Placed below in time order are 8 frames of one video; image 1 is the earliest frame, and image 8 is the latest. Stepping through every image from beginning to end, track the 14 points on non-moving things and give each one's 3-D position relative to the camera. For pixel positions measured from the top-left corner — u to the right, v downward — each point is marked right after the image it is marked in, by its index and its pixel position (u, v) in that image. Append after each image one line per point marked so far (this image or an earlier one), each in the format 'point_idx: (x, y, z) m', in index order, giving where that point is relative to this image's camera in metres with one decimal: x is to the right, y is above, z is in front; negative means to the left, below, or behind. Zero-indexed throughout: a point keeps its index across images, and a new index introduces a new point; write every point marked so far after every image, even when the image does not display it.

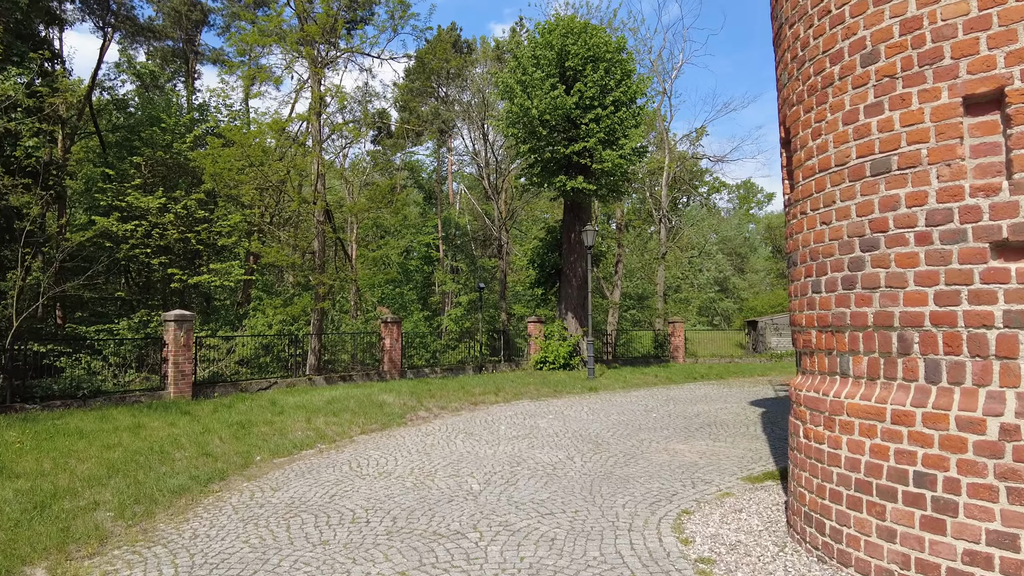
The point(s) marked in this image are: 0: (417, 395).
0: (-2.1, -2.4, +12.7) m
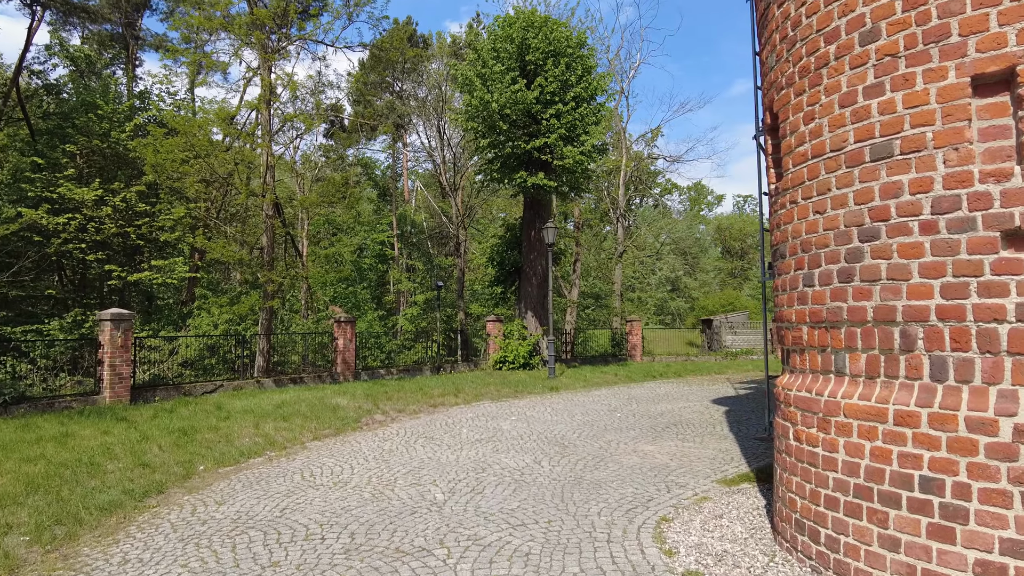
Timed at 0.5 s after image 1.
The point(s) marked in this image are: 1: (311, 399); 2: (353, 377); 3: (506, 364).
0: (-2.9, -2.3, +12.2) m
1: (-4.0, -2.2, +11.6) m
2: (-4.5, -2.5, +16.3) m
3: (-0.2, -2.3, +17.5) m
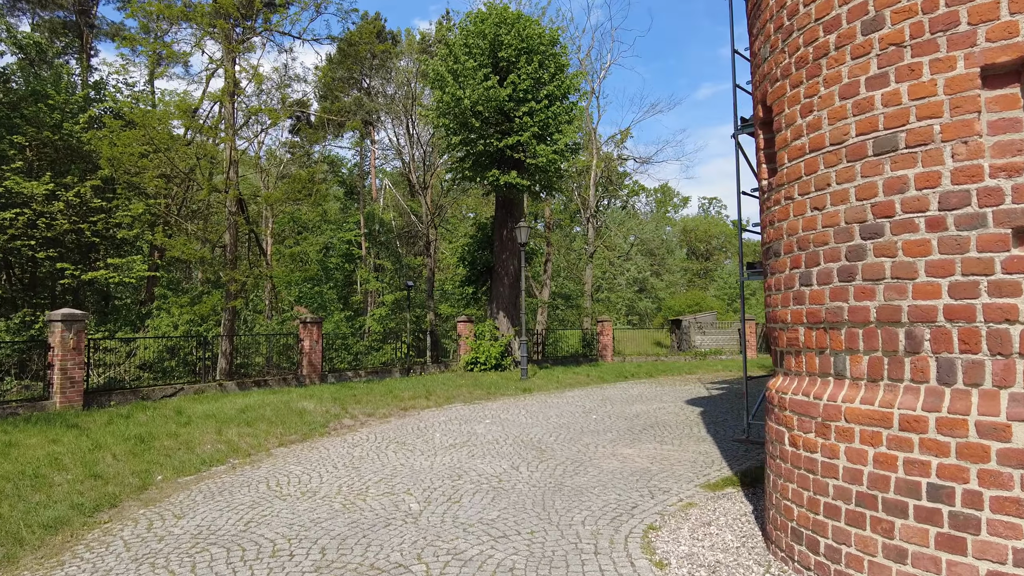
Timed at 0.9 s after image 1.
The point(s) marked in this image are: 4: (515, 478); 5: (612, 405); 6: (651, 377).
0: (-3.5, -2.3, +11.8) m
1: (-4.5, -2.2, +11.2) m
2: (-5.3, -2.5, +15.8) m
3: (-1.0, -2.3, +17.2) m
4: (0.0, -1.9, +5.9) m
5: (+1.8, -2.2, +10.7) m
6: (+4.0, -2.6, +16.7) m
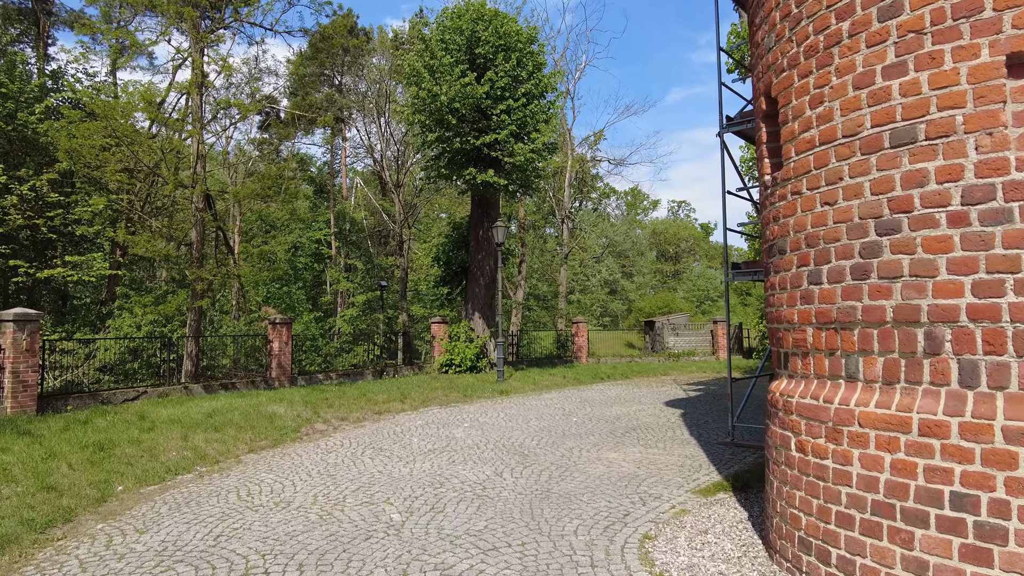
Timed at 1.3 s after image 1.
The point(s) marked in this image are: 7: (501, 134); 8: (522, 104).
0: (-3.9, -2.3, +11.4) m
1: (-5.0, -2.2, +10.7) m
2: (-5.9, -2.5, +15.4) m
3: (-1.7, -2.3, +17.0) m
4: (-0.1, -1.9, +5.7) m
5: (+1.5, -2.2, +10.6) m
6: (+3.3, -2.6, +16.7) m
7: (-0.3, +3.9, +14.6) m
8: (+0.3, +4.8, +15.0) m
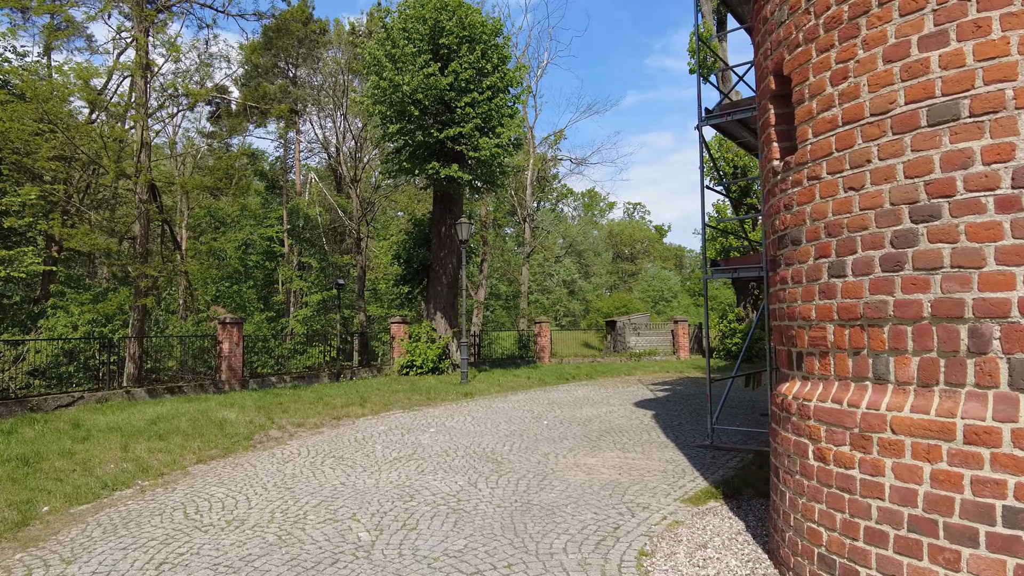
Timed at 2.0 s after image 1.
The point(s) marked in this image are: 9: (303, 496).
0: (-4.6, -2.3, +10.7) m
1: (-5.5, -2.2, +9.9) m
2: (-6.8, -2.5, +14.5) m
3: (-2.8, -2.3, +16.4) m
4: (-0.3, -1.9, +5.3) m
5: (+0.9, -2.2, +10.3) m
6: (+2.3, -2.6, +16.5) m
7: (-1.1, +3.9, +14.1) m
8: (-0.6, +4.8, +14.6) m
9: (-2.0, -2.0, +5.6) m
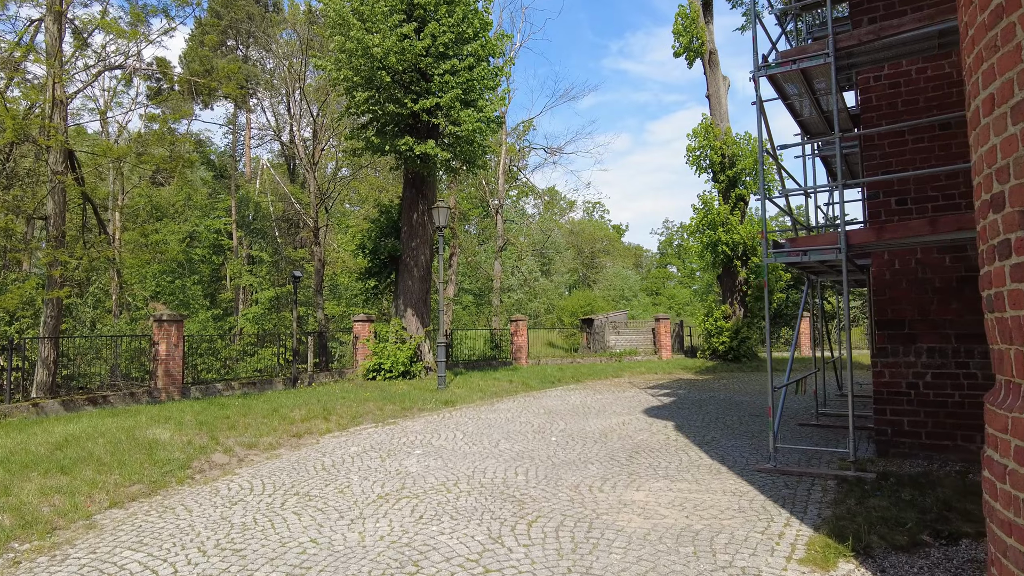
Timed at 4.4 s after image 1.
0: (-4.7, -2.1, +8.9) m
1: (-5.6, -2.0, +8.0) m
2: (-7.2, -2.3, +12.5) m
3: (-3.3, -2.2, +14.7) m
4: (0.0, -1.8, +3.8) m
5: (+0.8, -2.0, +8.8) m
6: (+1.7, -2.5, +15.1) m
7: (-1.5, +4.1, +12.5) m
8: (-1.0, +4.9, +13.0) m
9: (-1.7, -1.9, +3.9) m
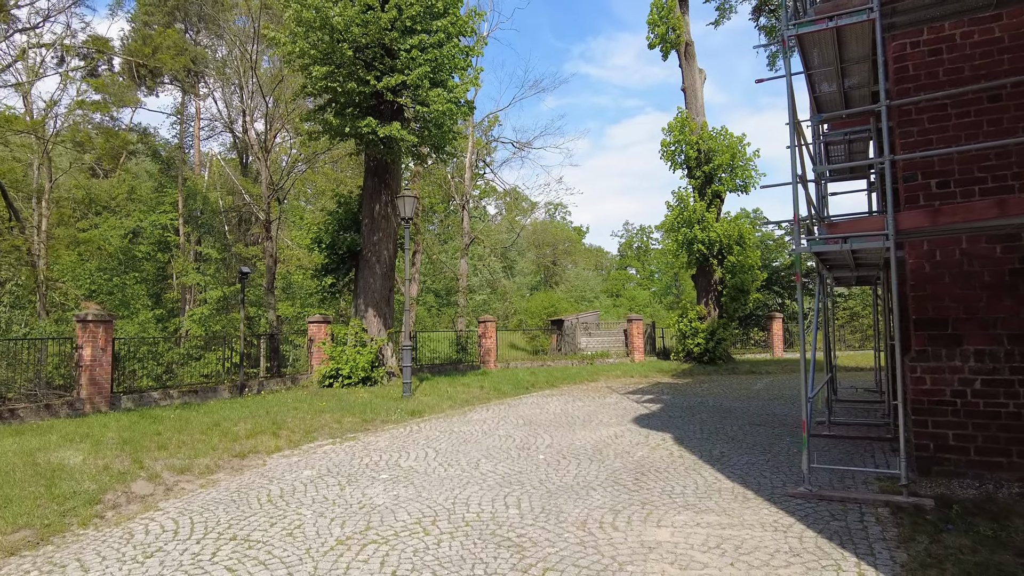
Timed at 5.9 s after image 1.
0: (-4.9, -2.0, +7.5) m
1: (-5.8, -1.9, +6.6) m
2: (-7.7, -2.3, +10.9) m
3: (-4.0, -2.1, +13.4) m
4: (0.0, -1.7, +2.7) m
5: (+0.5, -2.0, +7.9) m
6: (+1.0, -2.4, +14.2) m
7: (-2.0, +4.1, +11.4) m
8: (-1.6, +5.0, +11.9) m
9: (-1.7, -1.8, +2.8) m
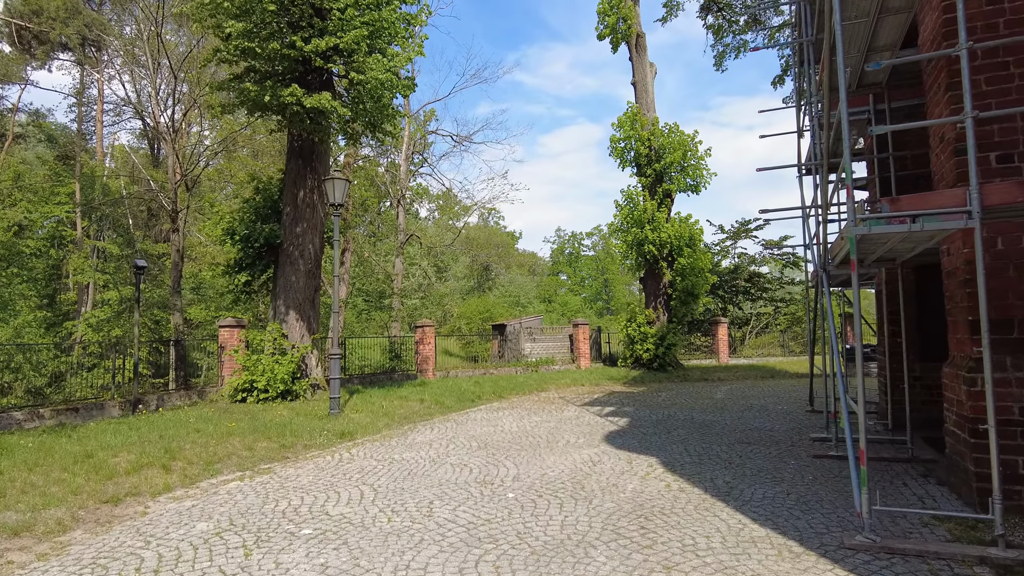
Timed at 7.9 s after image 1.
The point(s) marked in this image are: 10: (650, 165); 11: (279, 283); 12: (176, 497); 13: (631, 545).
0: (-5.3, -2.0, +5.5) m
1: (-6.1, -1.8, +4.5) m
2: (-8.5, -2.2, +8.6) m
3: (-5.1, -2.1, +11.5) m
4: (+0.2, -1.6, +1.4) m
5: (0.0, -2.0, +6.5) m
6: (-0.3, -2.4, +12.9) m
7: (-2.8, +4.1, +9.8) m
8: (-2.5, +5.0, +10.4) m
9: (-1.6, -1.7, +1.2) m
10: (+4.2, +3.7, +17.5) m
11: (-5.0, +0.1, +12.6) m
12: (-3.5, -2.1, +6.0) m
13: (+0.8, -1.8, +4.0) m
